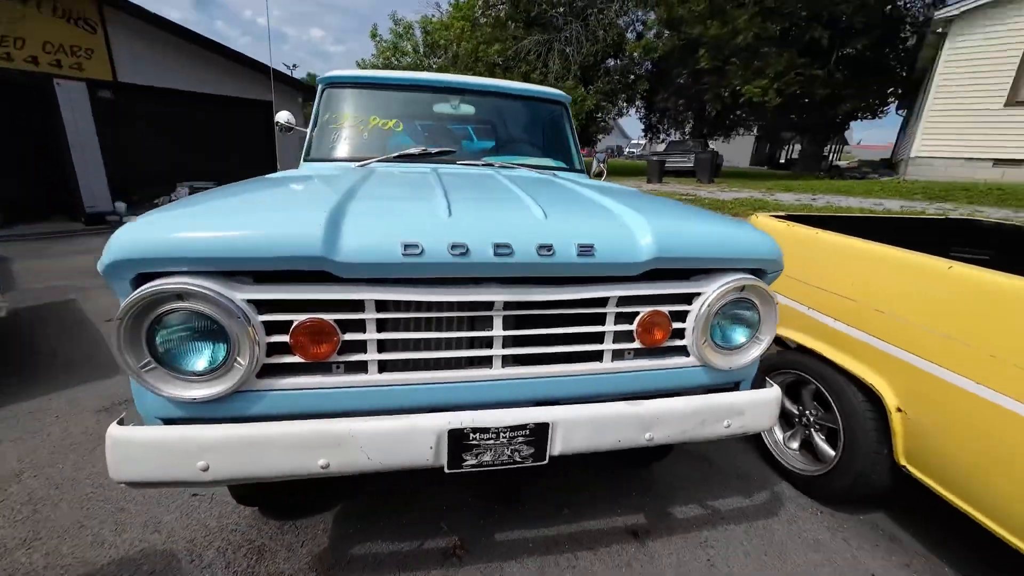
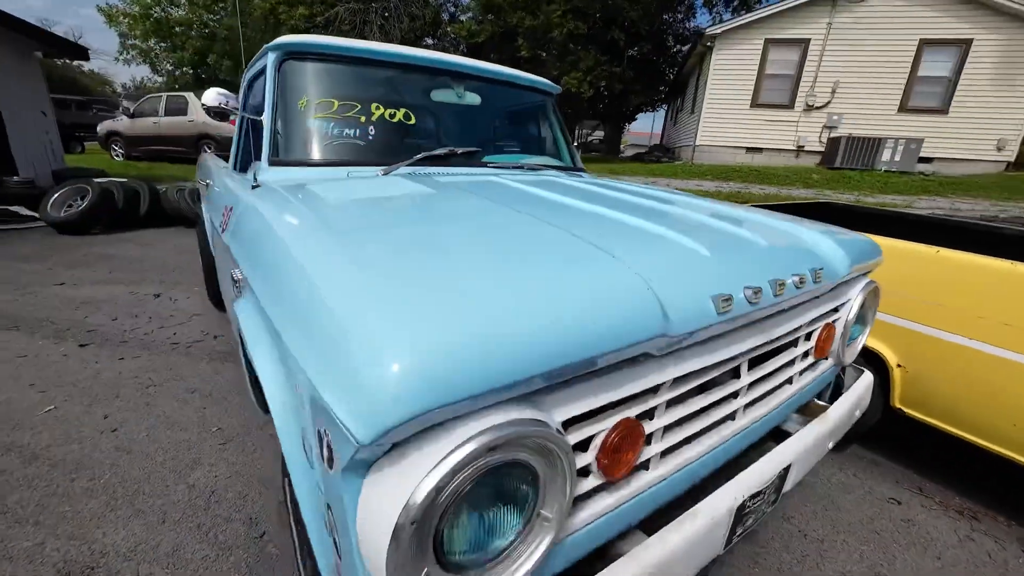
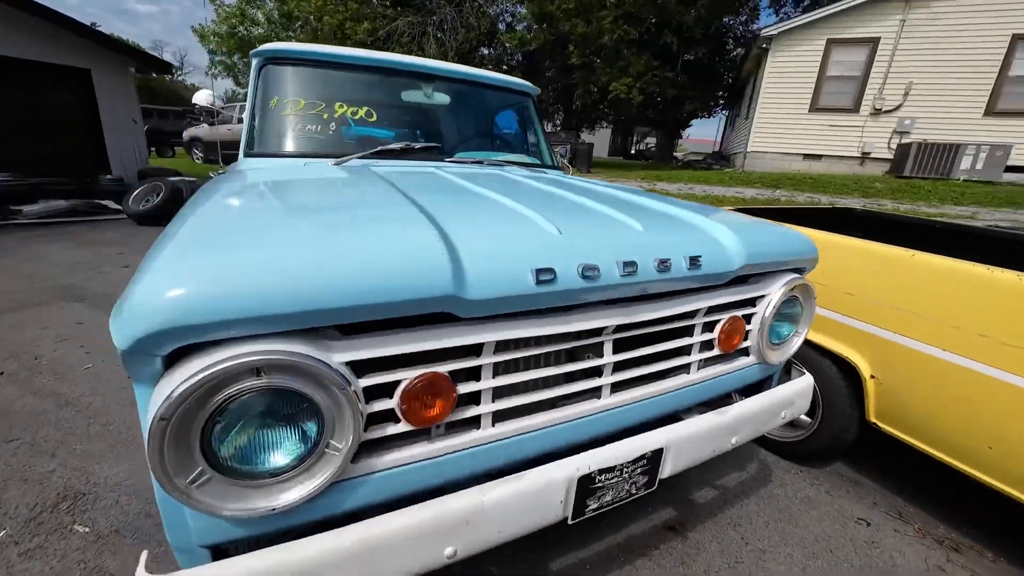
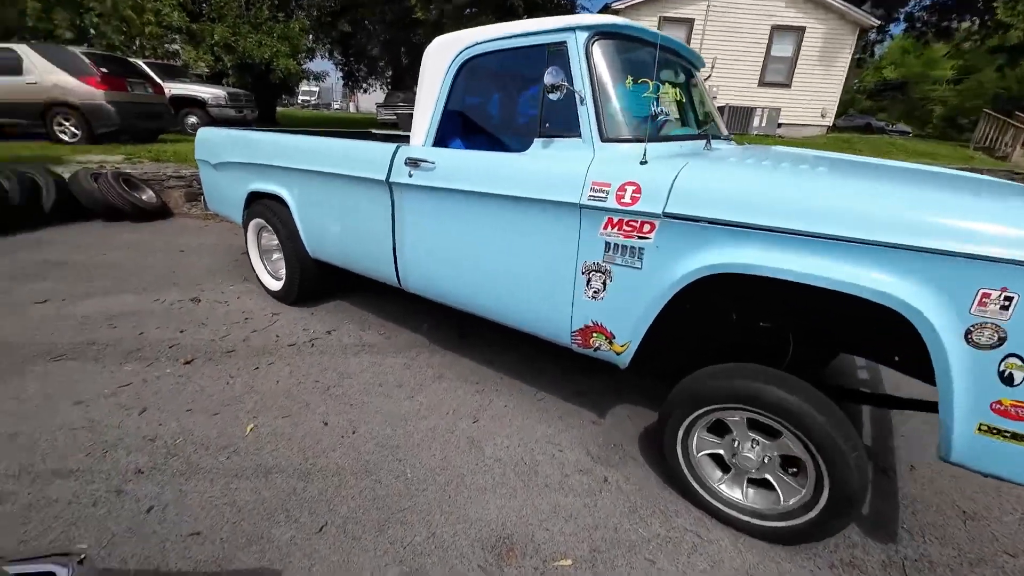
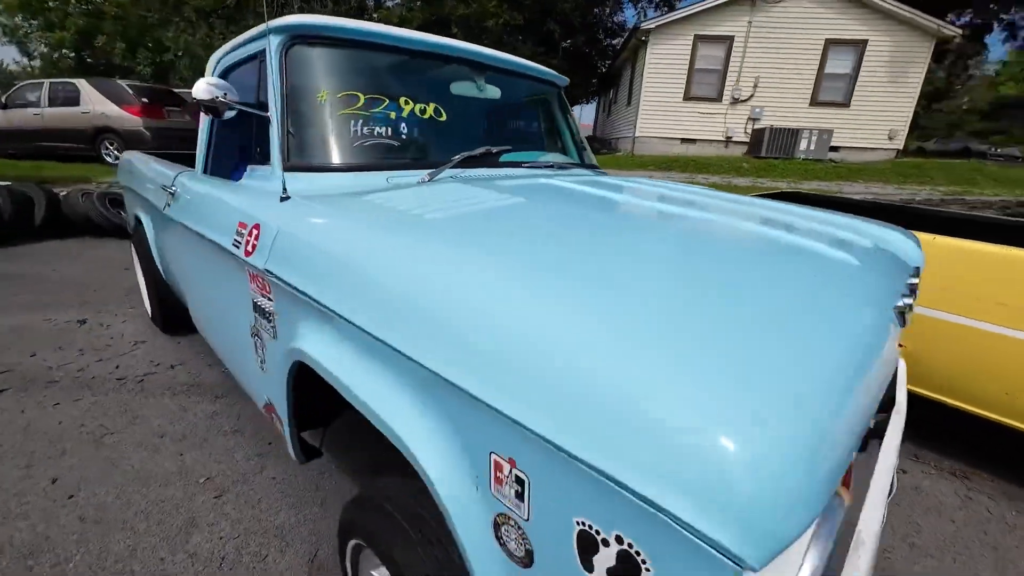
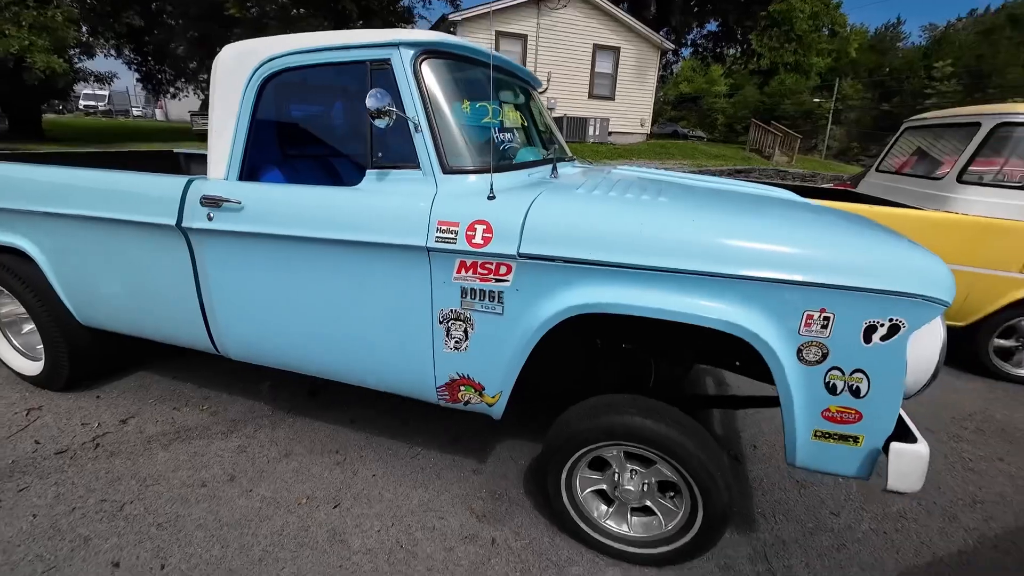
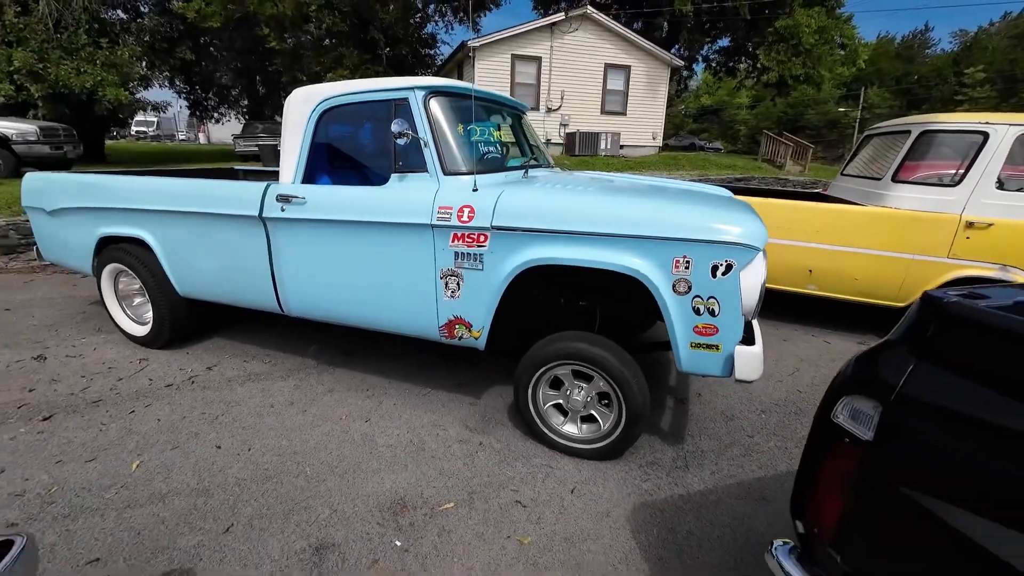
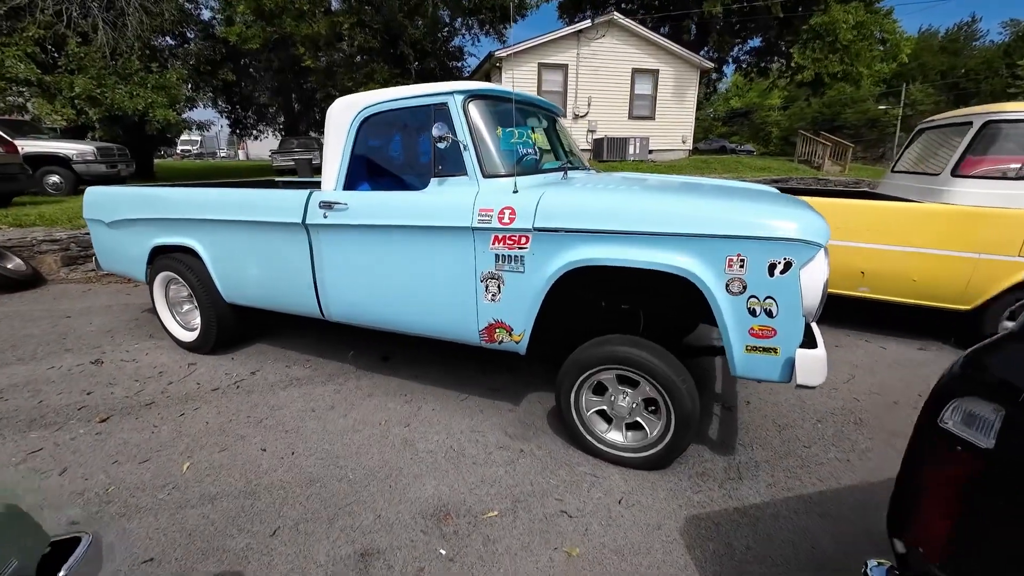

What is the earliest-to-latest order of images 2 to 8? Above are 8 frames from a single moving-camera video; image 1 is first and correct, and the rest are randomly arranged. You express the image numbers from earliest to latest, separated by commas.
3, 2, 5, 6, 7, 8, 4
